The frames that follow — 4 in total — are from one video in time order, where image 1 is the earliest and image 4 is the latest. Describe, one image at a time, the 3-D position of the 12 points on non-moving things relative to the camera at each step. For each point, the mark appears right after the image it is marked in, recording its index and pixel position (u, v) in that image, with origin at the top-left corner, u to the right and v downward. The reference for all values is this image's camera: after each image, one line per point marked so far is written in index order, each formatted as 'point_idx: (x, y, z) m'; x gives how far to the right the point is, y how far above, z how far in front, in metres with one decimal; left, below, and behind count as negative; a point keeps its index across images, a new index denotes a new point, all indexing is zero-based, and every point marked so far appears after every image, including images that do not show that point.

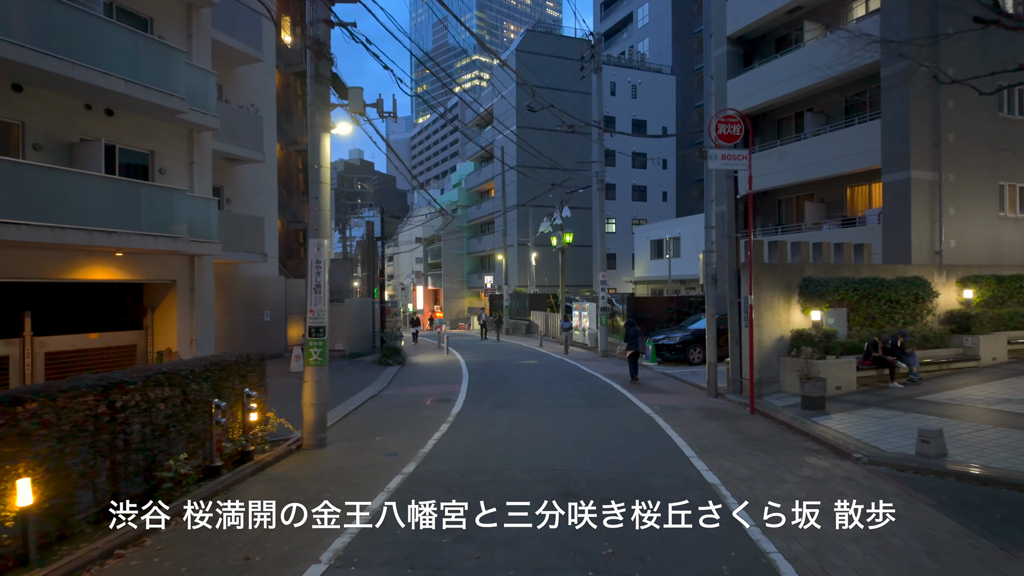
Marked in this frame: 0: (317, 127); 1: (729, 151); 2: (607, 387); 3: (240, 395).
0: (-3.3, +2.7, +9.9) m
1: (+4.6, +2.9, +12.5) m
2: (+2.5, -2.6, +15.3) m
3: (-4.1, -1.6, +8.9) m
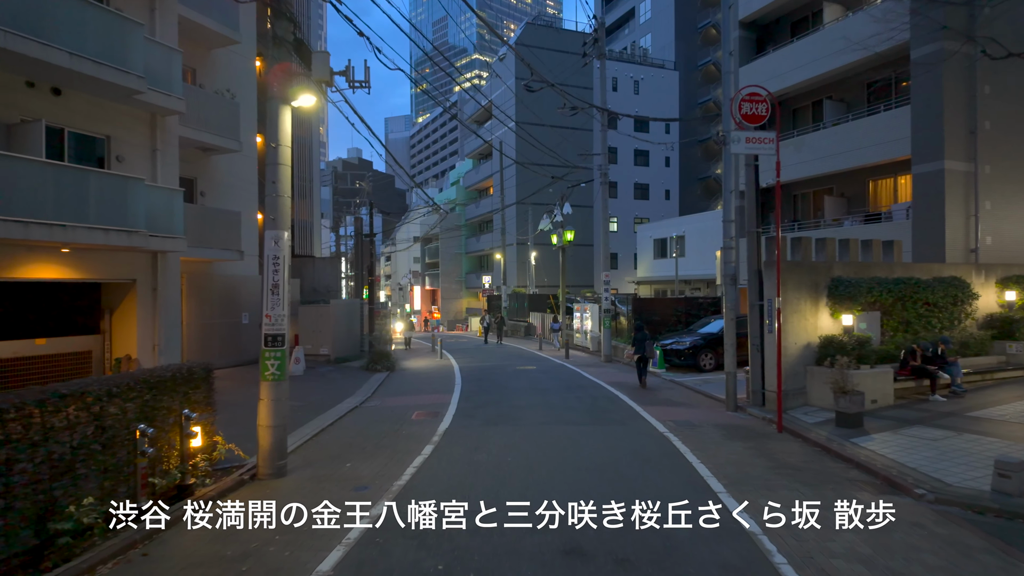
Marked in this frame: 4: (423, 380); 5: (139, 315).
0: (-3.4, +2.7, +8.4) m
1: (+4.5, +2.9, +11.0) m
2: (+2.4, -2.6, +13.8) m
3: (-4.2, -1.6, +7.4) m
4: (-2.7, -2.9, +18.1) m
5: (-9.0, -0.6, +14.1) m
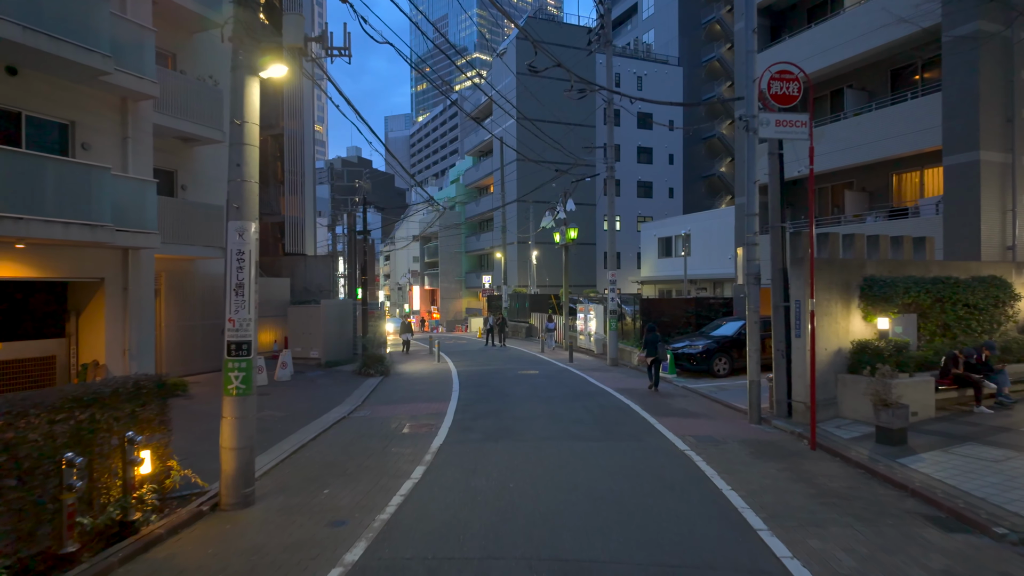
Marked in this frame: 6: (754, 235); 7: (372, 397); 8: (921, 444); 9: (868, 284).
0: (-3.4, +2.7, +7.3) m
1: (+4.6, +2.9, +9.8) m
2: (+2.4, -2.6, +12.7) m
3: (-4.2, -1.6, +6.3) m
4: (-2.7, -2.8, +17.0) m
5: (-8.9, -0.6, +13.0) m
6: (+4.8, +1.1, +11.7) m
7: (-3.7, -2.9, +15.6) m
8: (+6.6, -2.5, +9.5) m
9: (+7.1, +0.1, +11.8) m
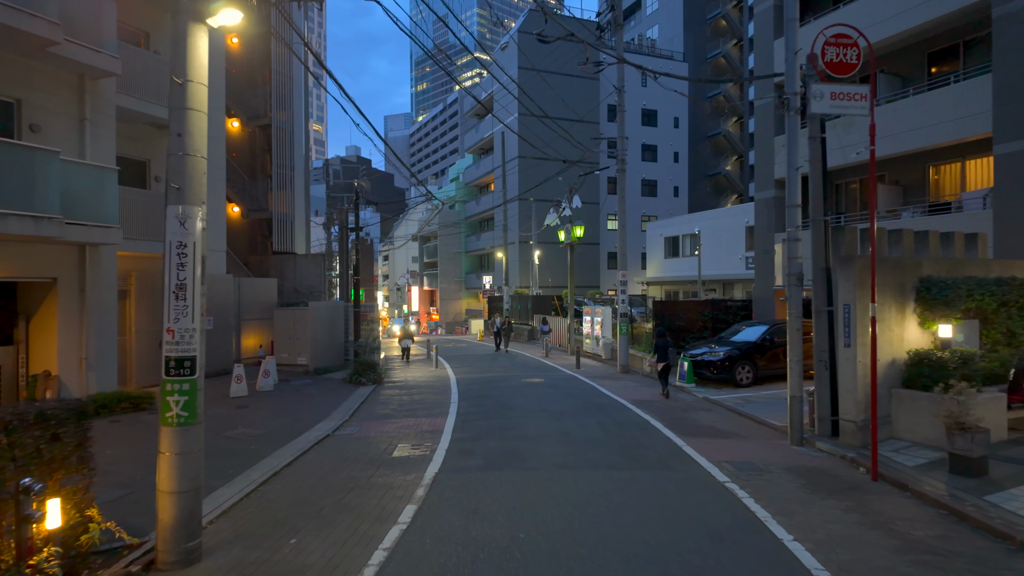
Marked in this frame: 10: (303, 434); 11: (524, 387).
0: (-3.2, +2.7, +5.8) m
1: (+4.7, +2.9, +8.4) m
2: (+2.5, -2.7, +11.2) m
3: (-4.1, -1.7, +4.8) m
4: (-2.6, -2.9, +15.5) m
5: (-8.8, -0.7, +11.5) m
6: (+4.9, +1.0, +10.2) m
7: (-3.6, -2.9, +14.1) m
8: (+6.7, -2.6, +8.0) m
9: (+7.3, 0.0, +10.3) m
10: (-4.1, -2.8, +11.4) m
11: (+0.3, -2.8, +16.4) m
